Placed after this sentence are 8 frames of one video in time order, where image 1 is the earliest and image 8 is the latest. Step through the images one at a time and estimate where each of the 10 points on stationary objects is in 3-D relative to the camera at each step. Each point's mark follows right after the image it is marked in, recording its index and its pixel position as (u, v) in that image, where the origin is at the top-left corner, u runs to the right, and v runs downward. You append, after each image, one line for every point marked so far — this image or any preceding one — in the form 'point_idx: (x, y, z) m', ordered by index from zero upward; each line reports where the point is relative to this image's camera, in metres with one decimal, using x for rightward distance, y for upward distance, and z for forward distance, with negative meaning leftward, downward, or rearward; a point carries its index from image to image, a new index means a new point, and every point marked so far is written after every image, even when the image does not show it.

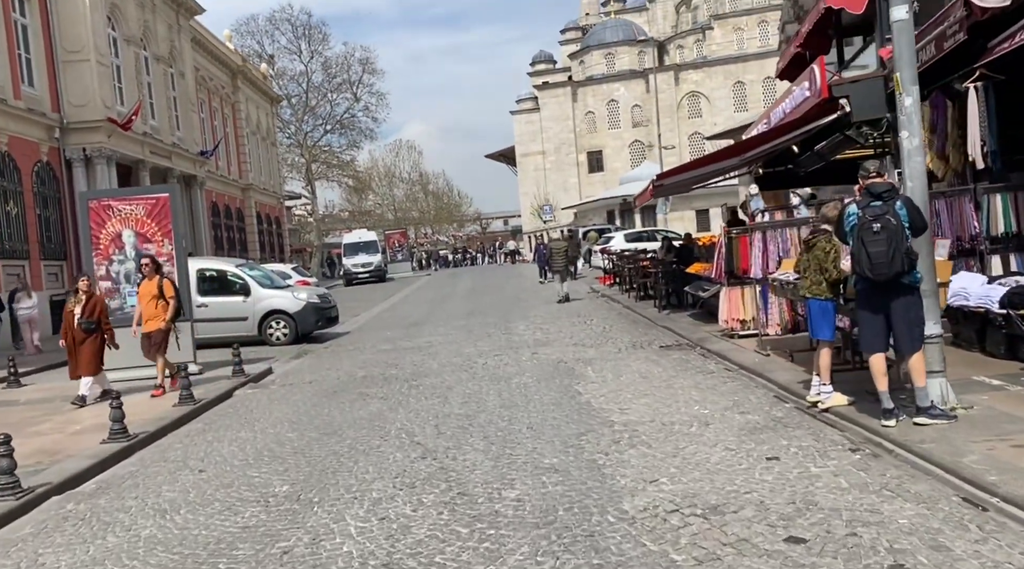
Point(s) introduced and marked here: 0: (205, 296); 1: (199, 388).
0: (-5.6, -0.2, +16.1) m
1: (-4.0, -1.3, +11.1) m
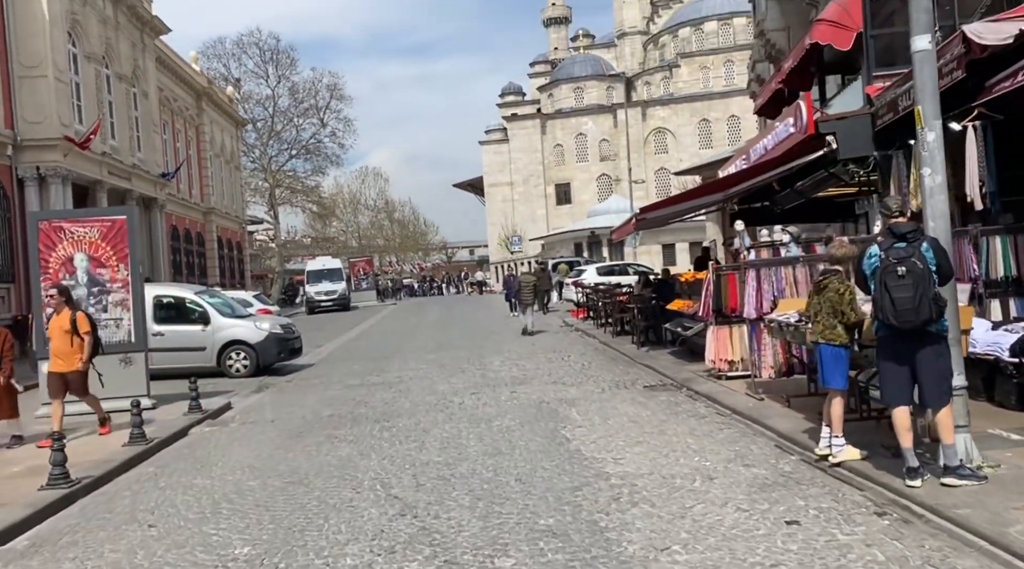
0: (-6.1, -0.7, +15.3) m
1: (-4.2, -1.7, +10.4) m
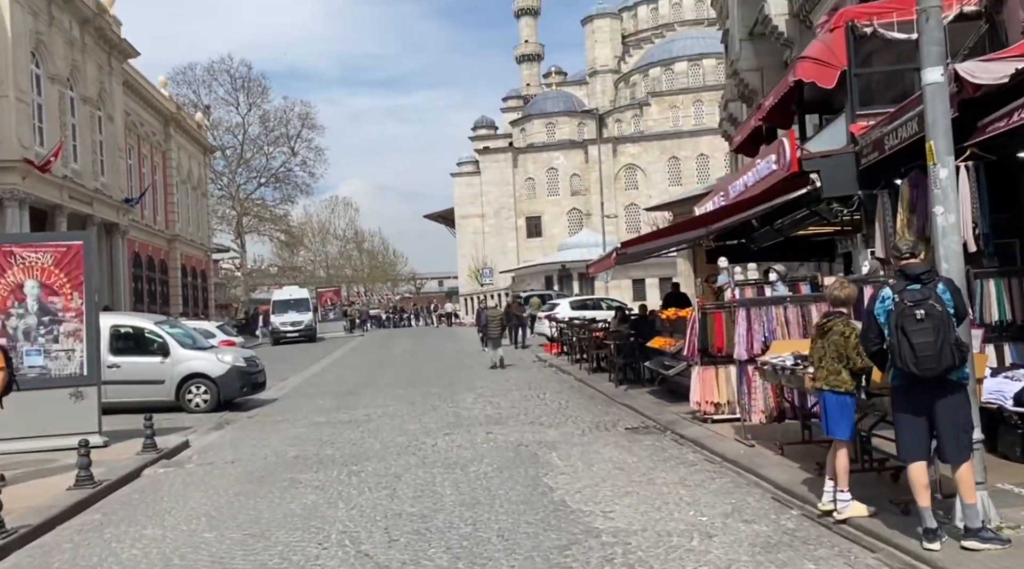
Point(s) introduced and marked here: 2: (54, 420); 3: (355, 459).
0: (-6.6, -1.2, +14.6) m
1: (-4.5, -2.0, +9.7) m
2: (-5.8, -1.7, +11.1) m
3: (-1.6, -1.8, +8.9) m
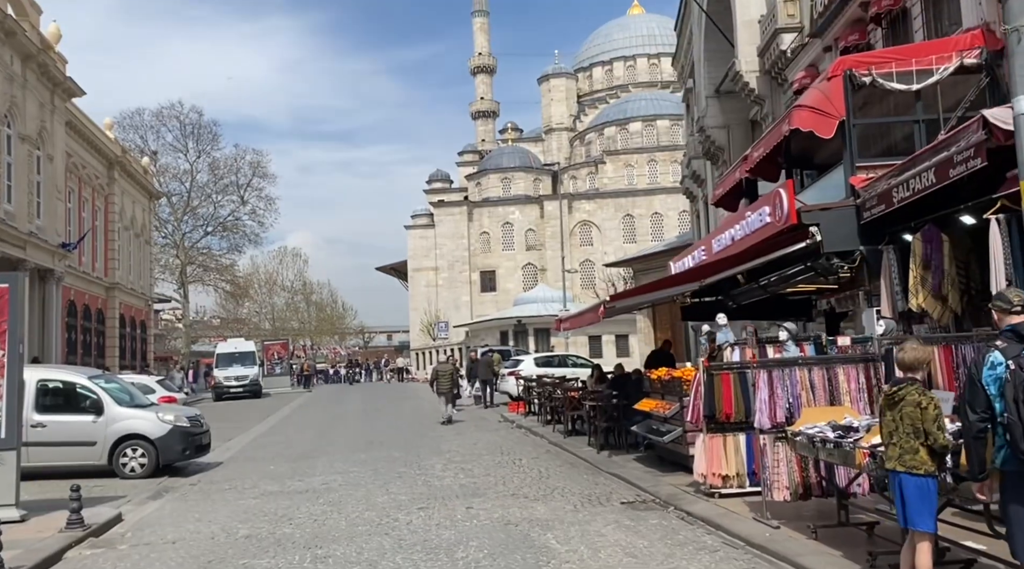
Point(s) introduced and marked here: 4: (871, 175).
0: (-7.0, -1.9, +13.1) m
1: (-4.7, -2.5, +8.3) m
2: (-6.0, -2.3, +9.7) m
3: (-1.7, -2.3, +7.7) m
4: (+4.4, +1.4, +10.8) m
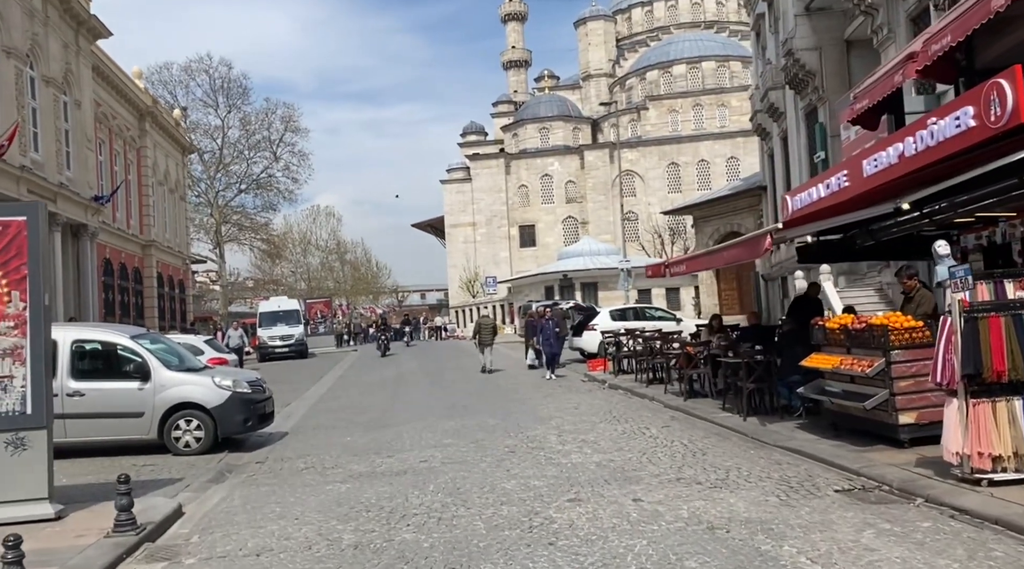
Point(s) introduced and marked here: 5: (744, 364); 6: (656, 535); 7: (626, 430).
0: (-5.4, -1.2, +11.1) m
1: (-3.3, -2.0, +6.2) m
2: (-4.6, -1.7, +7.6) m
3: (-0.3, -1.7, +5.5) m
4: (+5.8, +2.1, +8.3) m
5: (+2.8, -0.9, +10.8) m
6: (+0.9, -1.6, +5.8) m
7: (+1.4, -1.8, +10.9) m
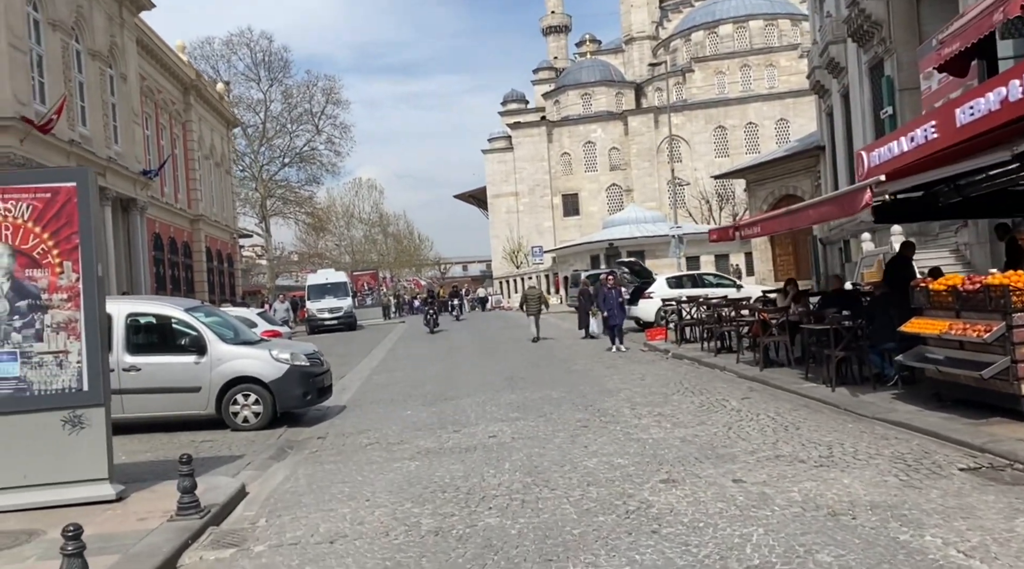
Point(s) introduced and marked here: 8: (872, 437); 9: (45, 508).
0: (-4.6, -0.8, +10.8) m
1: (-2.6, -1.7, +5.8) m
2: (-3.9, -1.5, +7.3) m
3: (+0.3, -1.5, +5.0) m
4: (+6.5, +2.5, +7.3) m
5: (+3.6, -0.5, +10.0) m
6: (+1.5, -1.4, +5.2) m
7: (+2.2, -1.4, +10.3) m
8: (+3.1, -1.3, +7.6) m
9: (-3.8, -1.8, +7.2) m
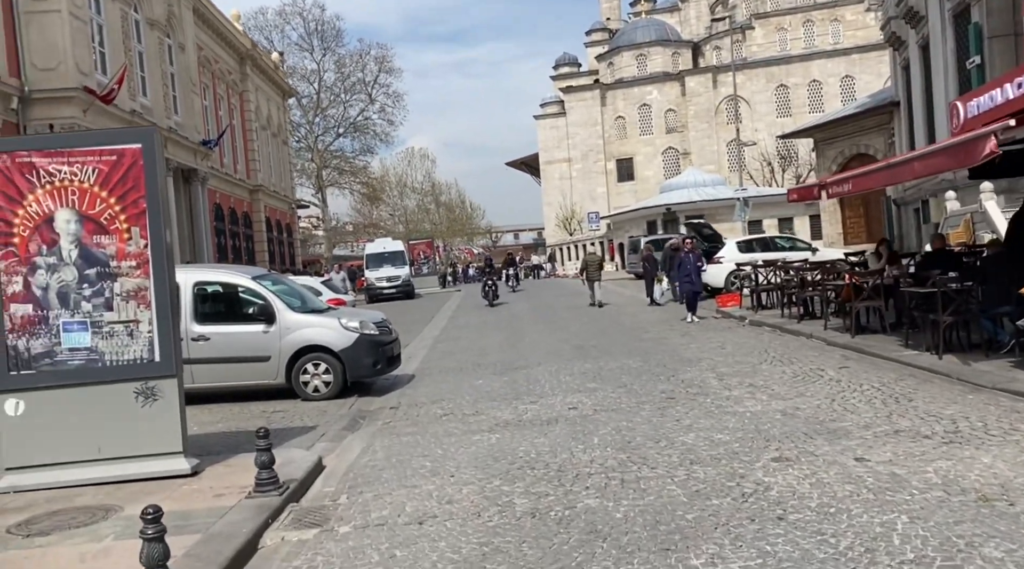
0: (-3.7, -0.5, +10.5) m
1: (-2.0, -1.5, +5.5) m
2: (-3.2, -1.2, +7.0) m
3: (+0.8, -1.3, +4.5) m
4: (+7.1, +2.9, +6.3) m
5: (+4.5, -0.1, +9.3) m
6: (+2.1, -1.2, +4.6) m
7: (+3.1, -0.9, +9.7) m
8: (+3.8, -1.0, +6.9) m
9: (-3.1, -1.6, +7.0) m
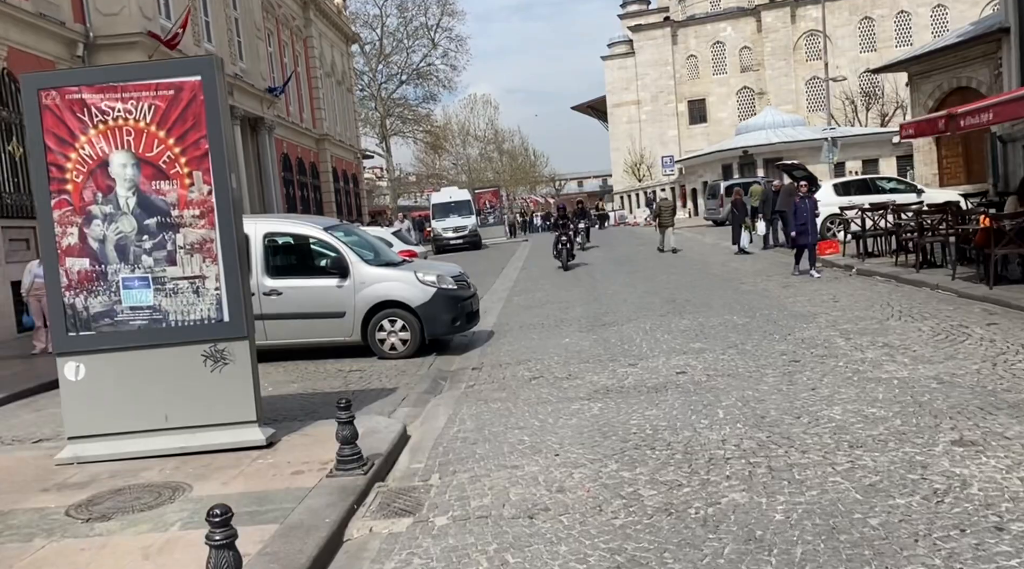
0: (-2.7, +0.1, +9.8) m
1: (-1.3, -1.3, +4.8) m
2: (-2.4, -0.8, +6.4) m
3: (+1.4, -1.1, +3.5) m
4: (+7.8, +3.2, +4.6) m
5: (+5.4, +0.4, +8.0) m
6: (+2.7, -0.9, +3.5) m
7: (+4.1, -0.4, +8.5) m
8: (+4.6, -0.6, +5.7) m
9: (-2.3, -1.2, +6.3) m
